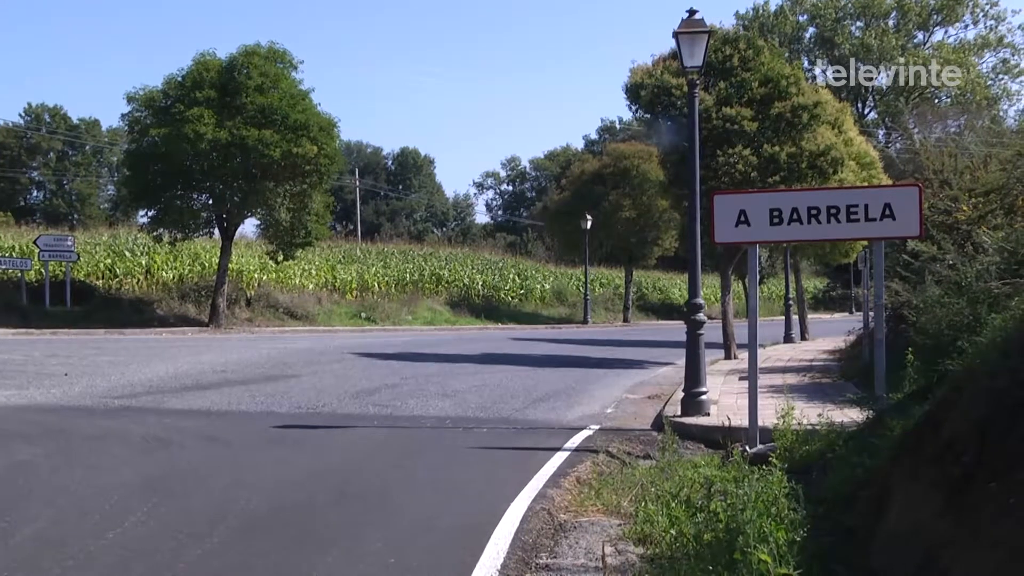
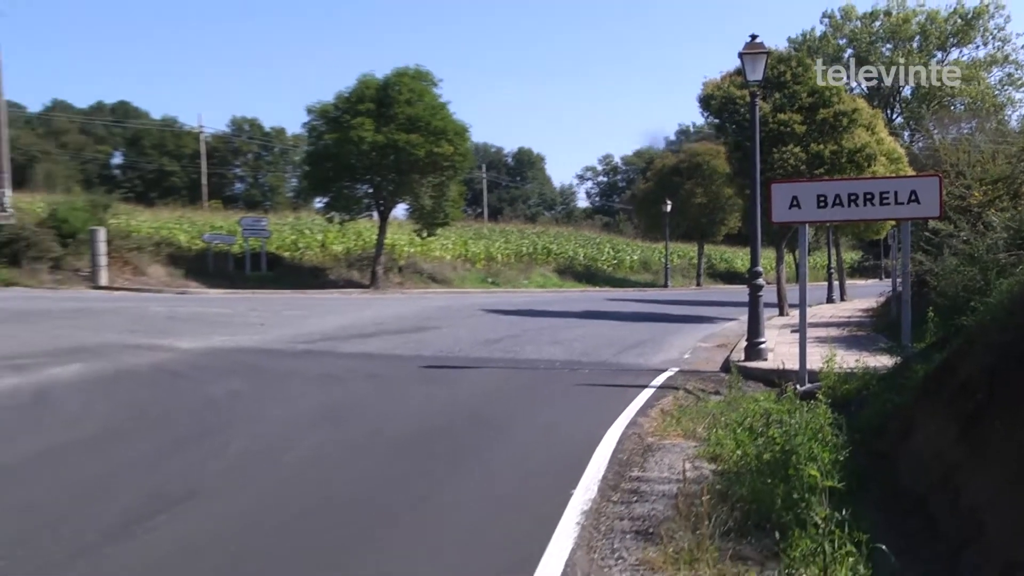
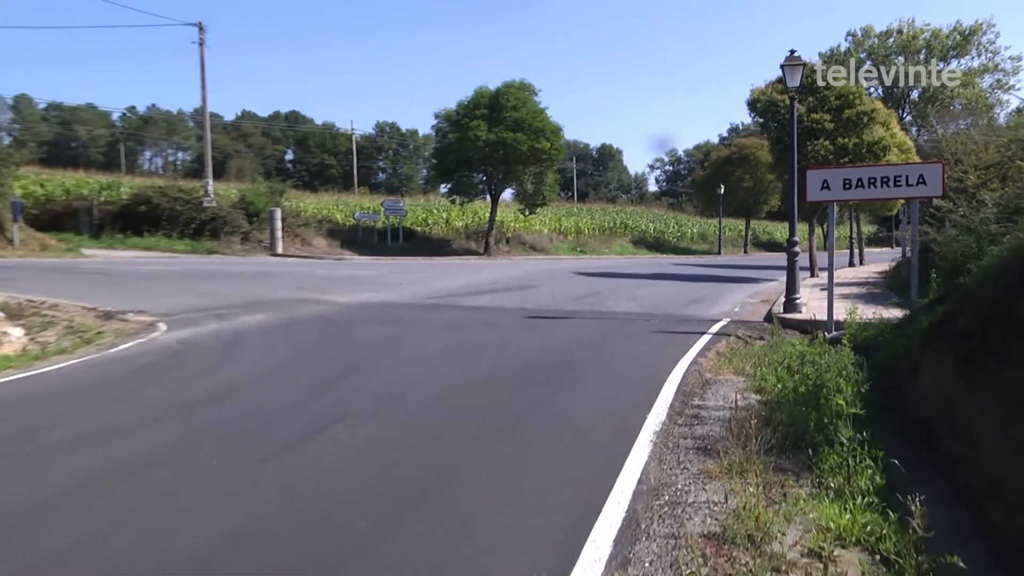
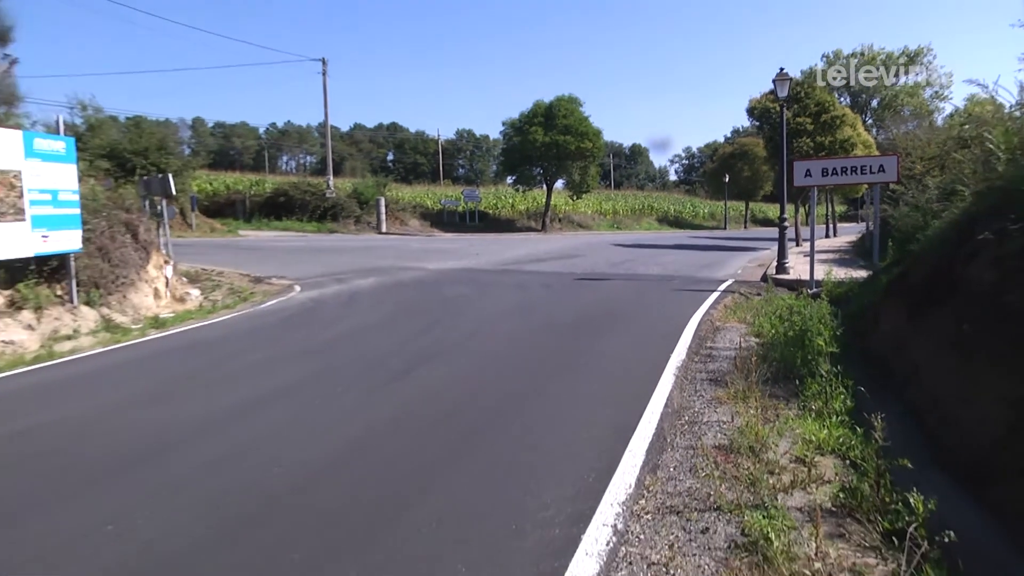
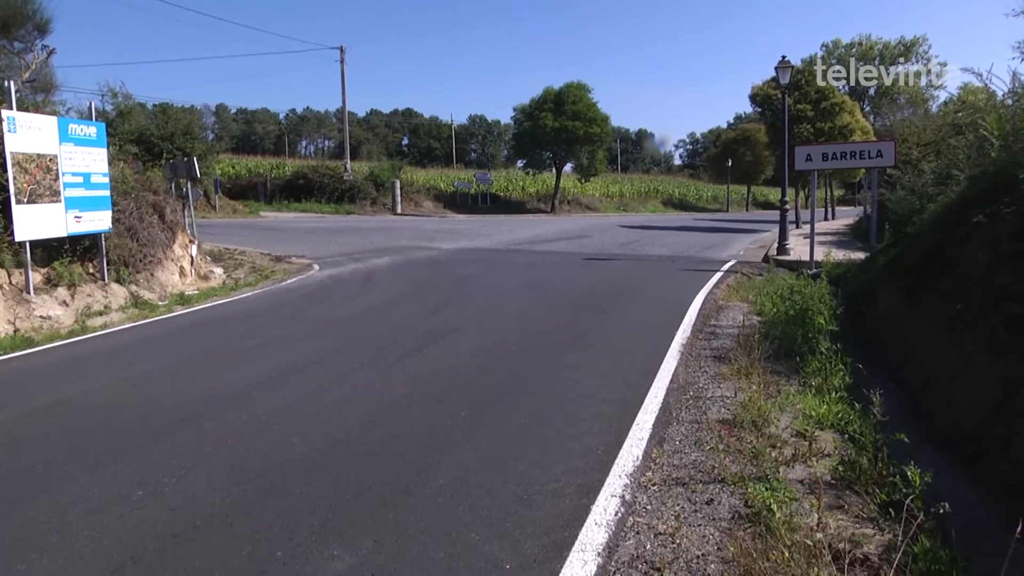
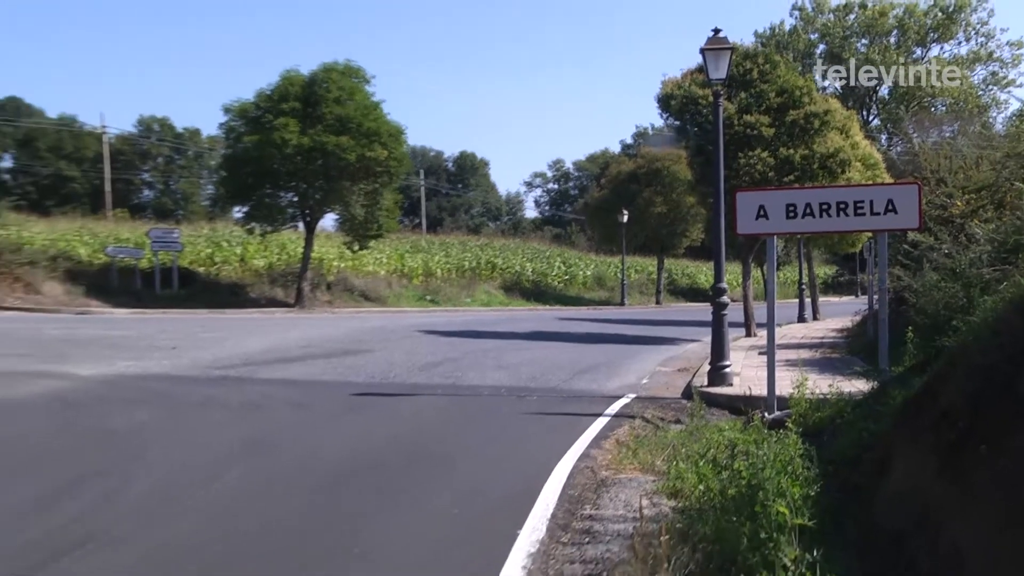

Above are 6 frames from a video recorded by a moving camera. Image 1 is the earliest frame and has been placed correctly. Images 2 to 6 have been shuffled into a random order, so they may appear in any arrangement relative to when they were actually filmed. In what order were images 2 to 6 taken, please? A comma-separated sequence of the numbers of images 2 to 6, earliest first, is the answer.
6, 2, 3, 4, 5
